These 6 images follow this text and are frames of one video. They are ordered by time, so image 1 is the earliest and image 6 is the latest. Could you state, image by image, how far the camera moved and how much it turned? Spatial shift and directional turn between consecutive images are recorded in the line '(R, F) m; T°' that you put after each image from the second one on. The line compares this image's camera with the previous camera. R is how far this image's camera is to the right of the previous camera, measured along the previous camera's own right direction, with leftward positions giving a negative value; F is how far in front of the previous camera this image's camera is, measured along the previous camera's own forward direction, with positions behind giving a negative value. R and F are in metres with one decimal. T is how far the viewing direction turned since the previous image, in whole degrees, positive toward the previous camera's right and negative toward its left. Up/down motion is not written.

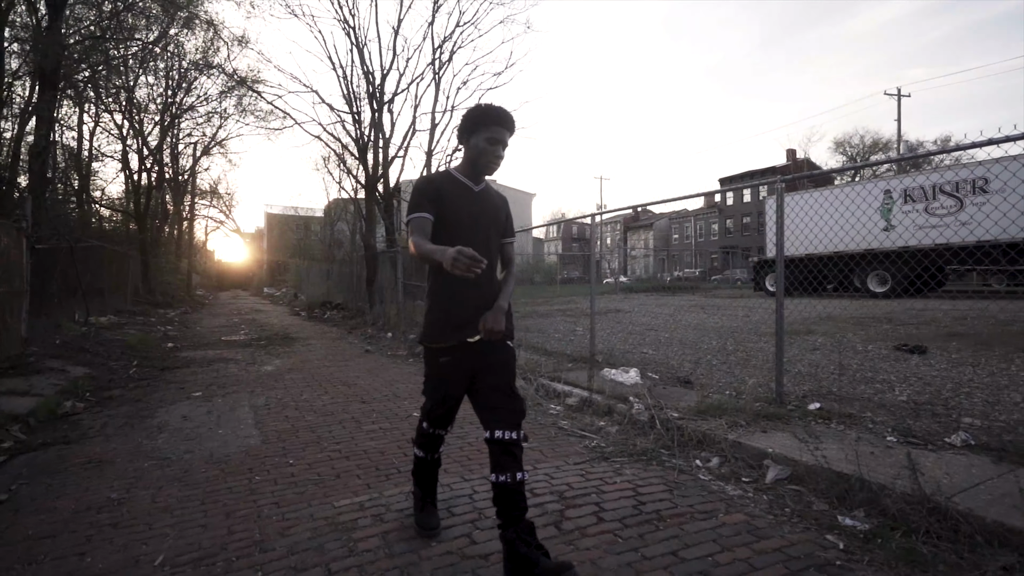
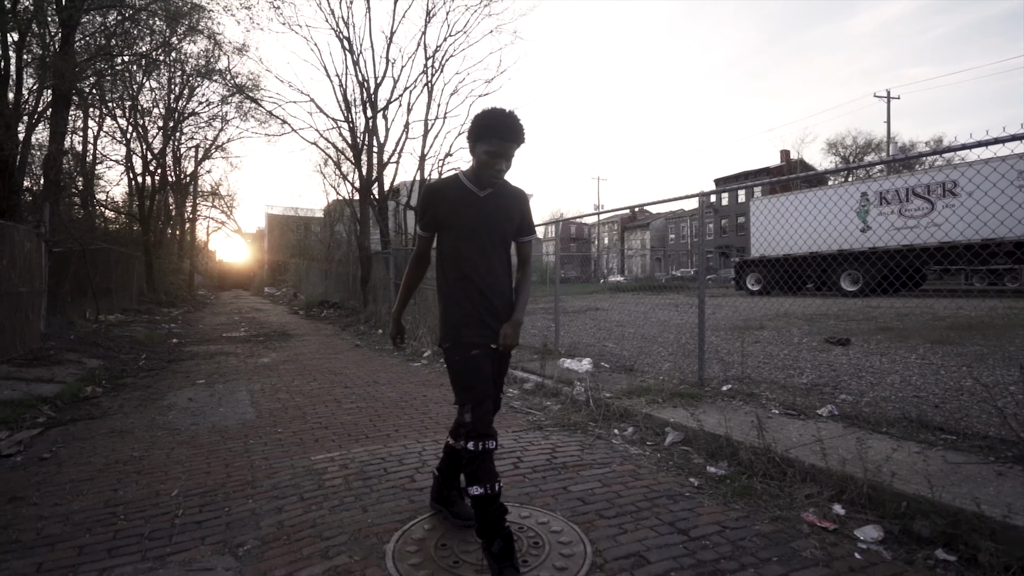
(+0.5, -0.9) m; 0°
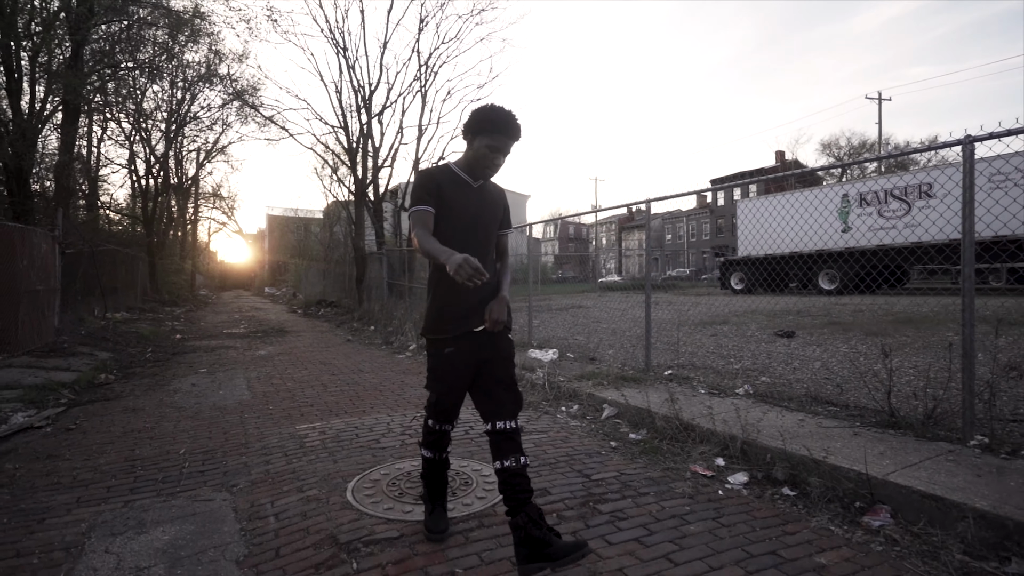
(+0.4, -0.8) m; 0°
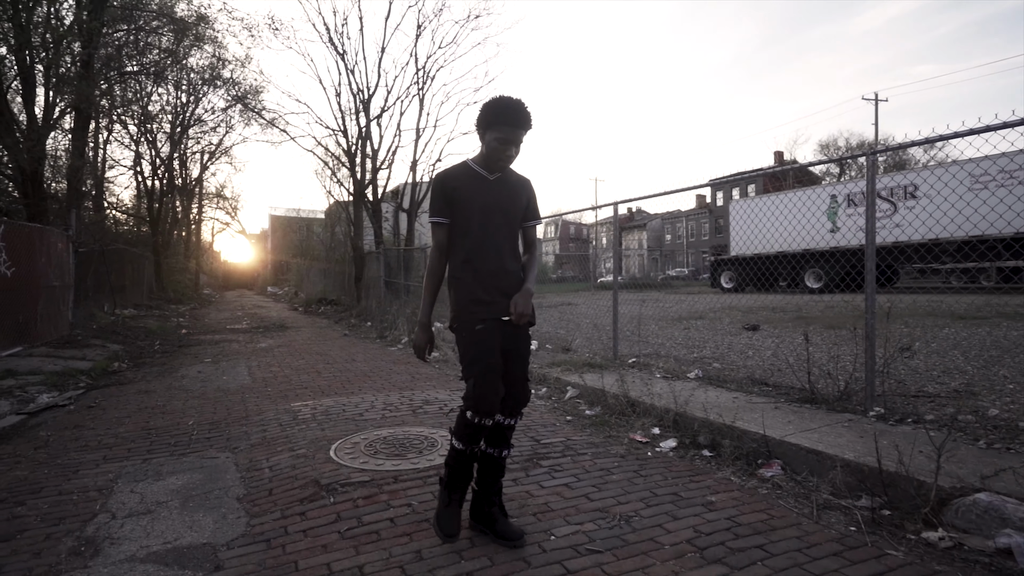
(+0.3, -0.6) m; 0°
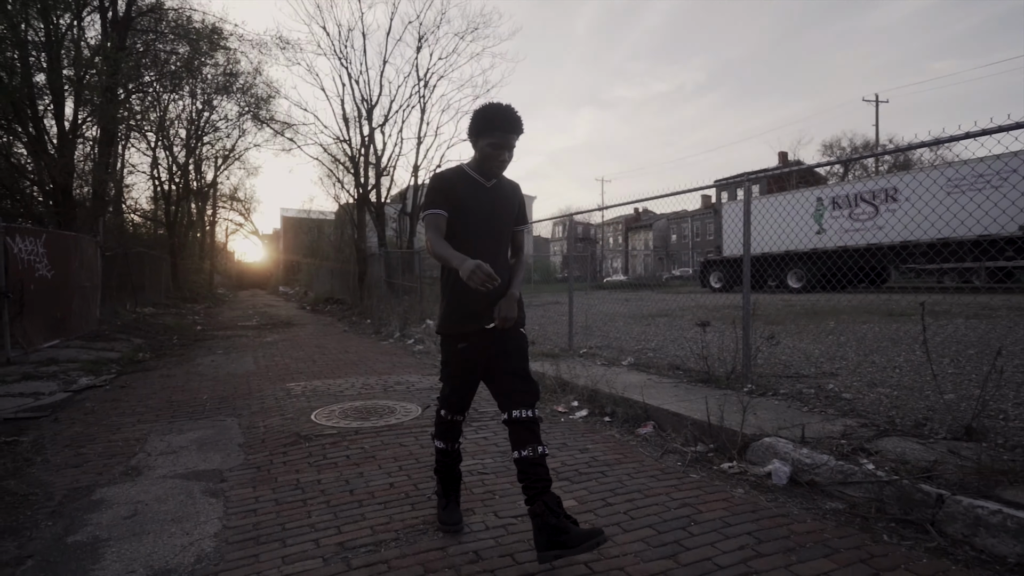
(+0.7, -1.1) m; -1°
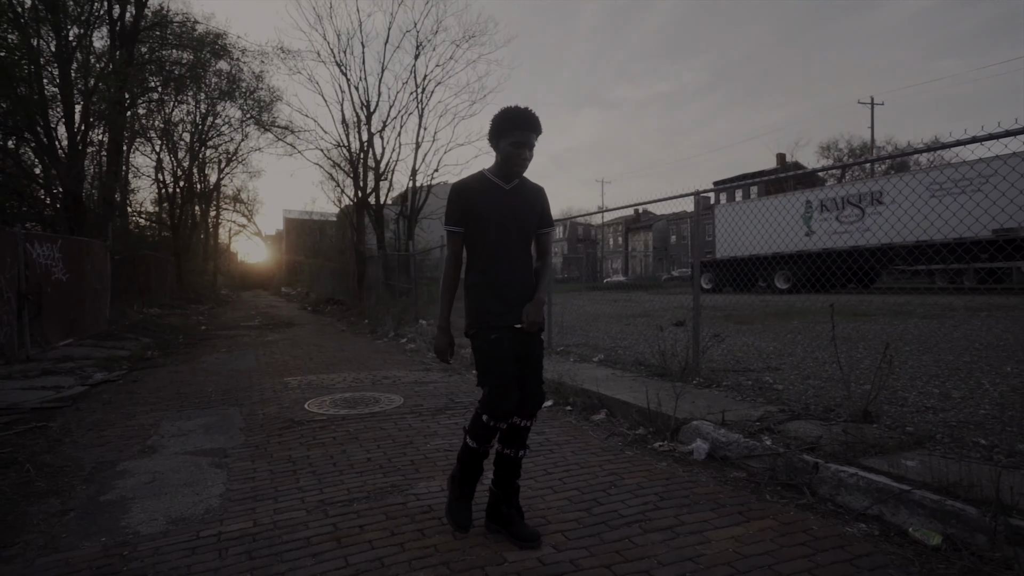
(+0.3, -0.6) m; 0°
